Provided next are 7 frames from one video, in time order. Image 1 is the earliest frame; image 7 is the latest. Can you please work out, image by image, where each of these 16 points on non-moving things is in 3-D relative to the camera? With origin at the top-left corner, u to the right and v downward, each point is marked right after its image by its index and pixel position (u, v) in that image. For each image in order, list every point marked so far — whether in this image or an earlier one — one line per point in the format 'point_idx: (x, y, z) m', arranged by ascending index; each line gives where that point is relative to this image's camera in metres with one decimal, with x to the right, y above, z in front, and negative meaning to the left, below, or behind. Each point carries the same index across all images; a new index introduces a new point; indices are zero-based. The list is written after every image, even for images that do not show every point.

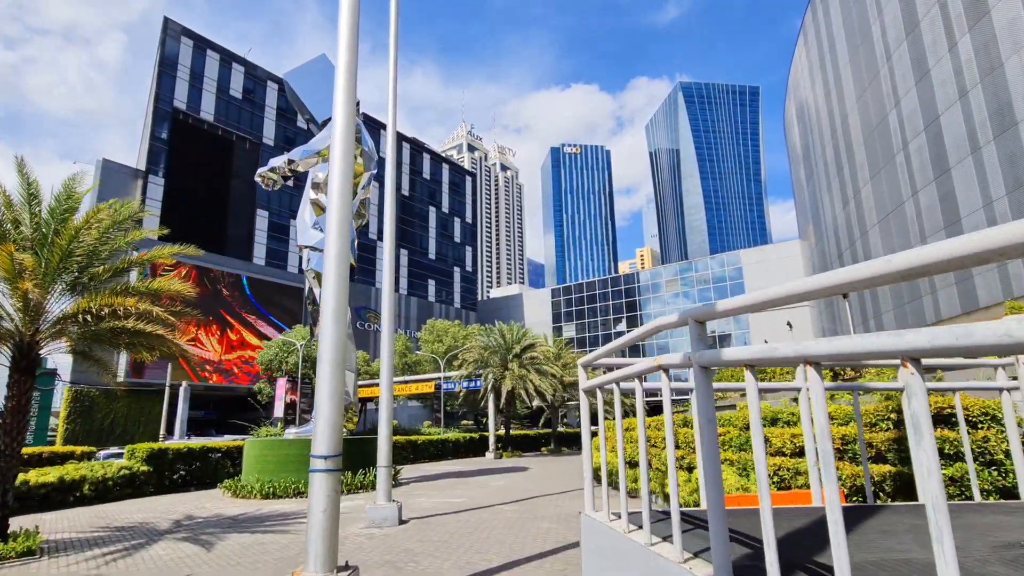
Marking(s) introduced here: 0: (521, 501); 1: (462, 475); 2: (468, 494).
0: (+0.2, -5.0, +10.5) m
1: (-2.1, -7.8, +18.7) m
2: (-1.3, -5.7, +12.3) m
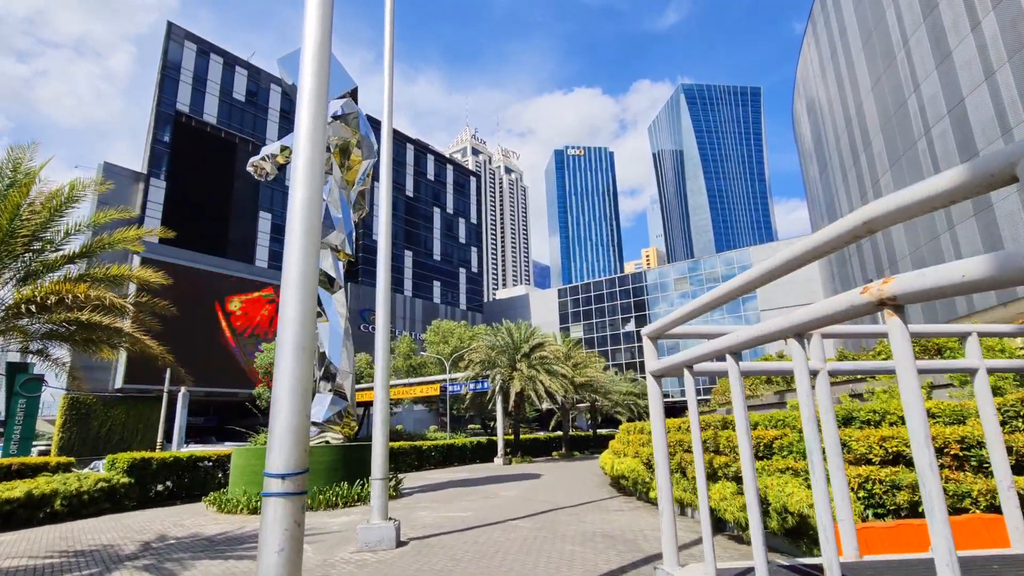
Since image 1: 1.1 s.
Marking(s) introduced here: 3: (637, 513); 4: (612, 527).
0: (+0.5, -4.7, +9.3) m
1: (-1.7, -7.6, +17.5) m
2: (-0.9, -5.4, +11.1) m
3: (+2.6, -4.6, +9.1) m
4: (+1.8, -4.3, +8.0) m
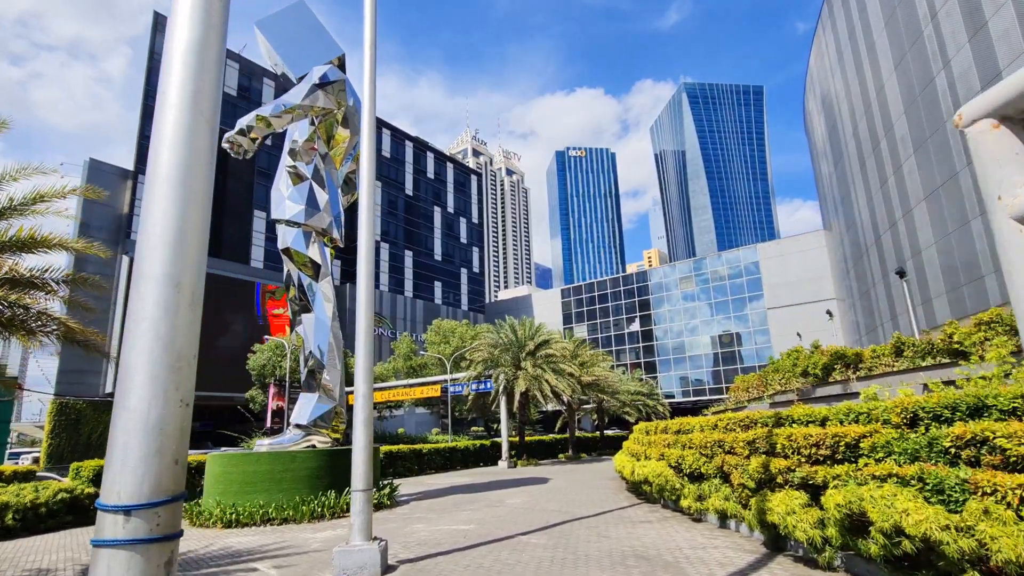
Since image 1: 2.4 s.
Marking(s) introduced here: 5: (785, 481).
0: (+0.7, -4.3, +8.0) m
1: (-1.5, -7.3, +16.2) m
2: (-0.8, -5.1, +9.8) m
3: (+2.7, -4.1, +7.8) m
4: (+1.9, -3.9, +6.7) m
5: (+3.6, -2.5, +5.9) m
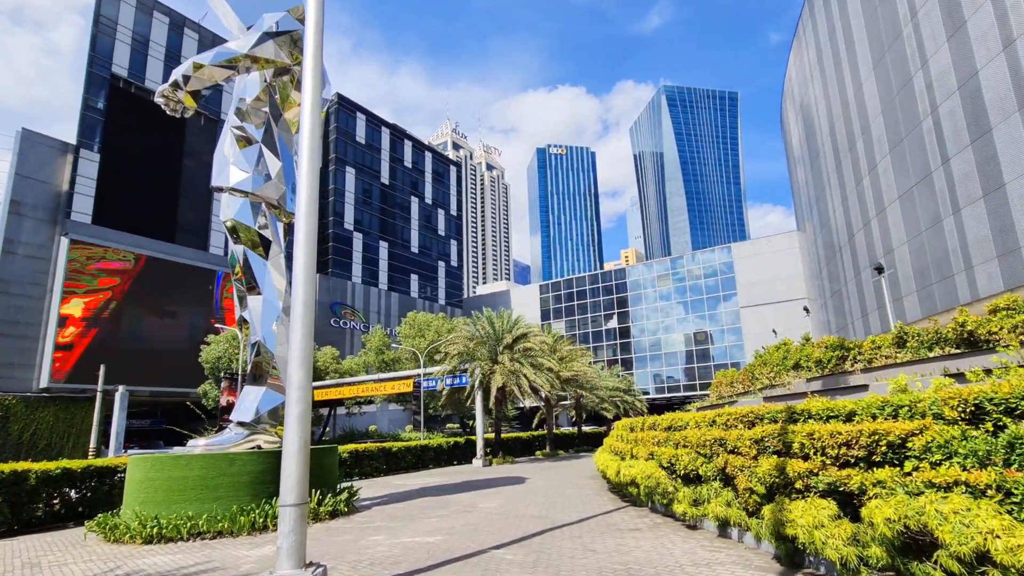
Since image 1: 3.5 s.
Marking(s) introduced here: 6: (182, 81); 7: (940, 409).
0: (+0.2, -3.9, +7.0) m
1: (-2.3, -6.8, +15.1) m
2: (-1.3, -4.6, +8.7) m
3: (+2.3, -3.8, +6.9) m
4: (+1.6, -3.5, +5.8) m
5: (+3.3, -2.2, +4.9) m
6: (-7.9, +4.9, +10.6) m
7: (+4.4, -1.2, +4.6) m
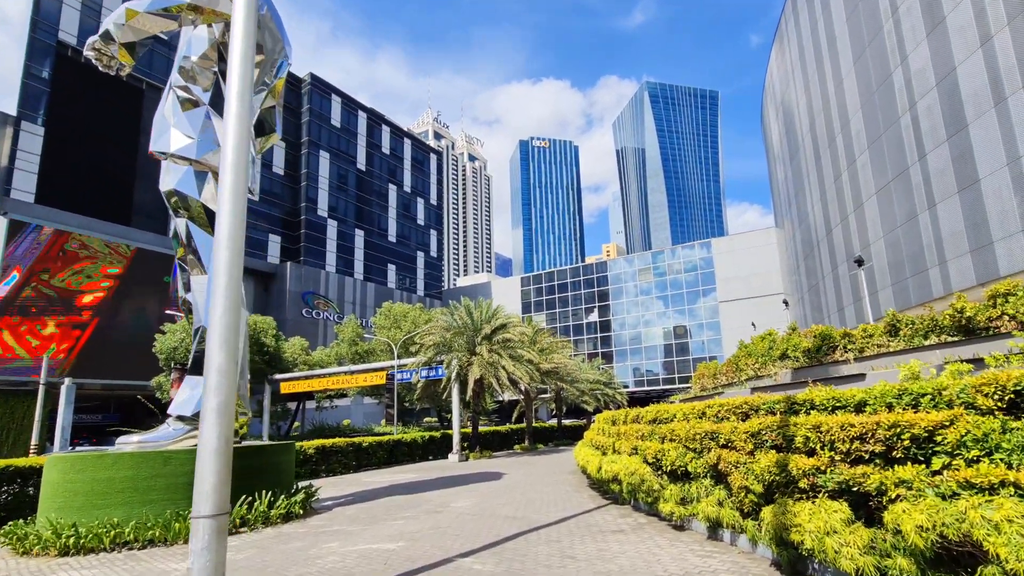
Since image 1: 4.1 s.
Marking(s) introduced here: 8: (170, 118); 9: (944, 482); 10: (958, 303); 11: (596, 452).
0: (-0.2, -3.6, +6.3) m
1: (-3.1, -6.3, +14.3) m
2: (-1.8, -4.3, +8.0) m
3: (+1.9, -3.5, +6.3) m
4: (+1.2, -3.2, +5.1) m
5: (+2.9, -1.9, +4.4) m
6: (-8.3, +5.4, +9.5) m
7: (+4.1, -1.0, +4.1) m
8: (-7.1, +3.5, +9.5) m
9: (+3.3, -1.5, +3.4) m
10: (+8.4, -0.3, +8.4) m
11: (+2.1, -4.0, +10.9) m
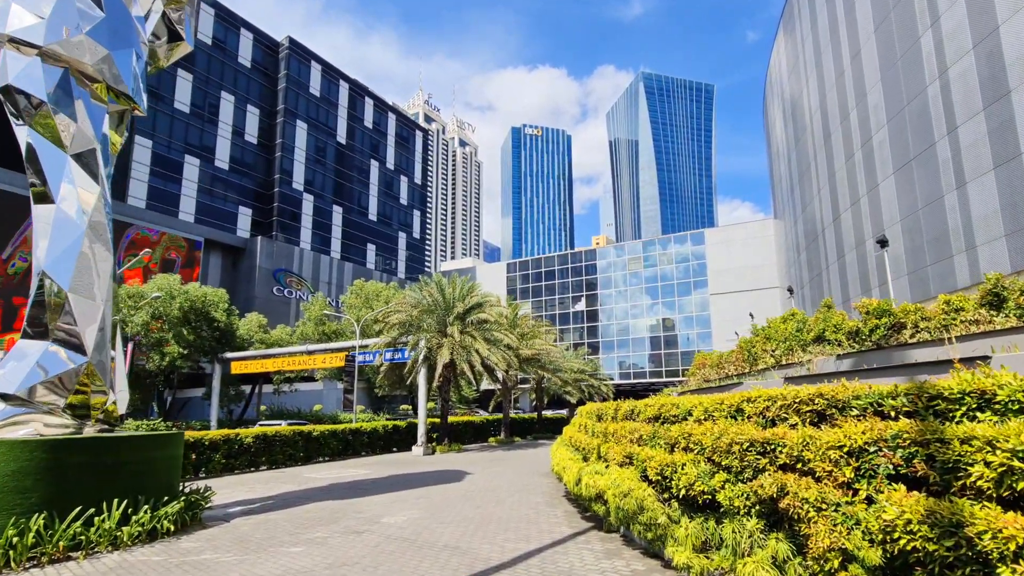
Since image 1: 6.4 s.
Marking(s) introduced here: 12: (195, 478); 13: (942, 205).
0: (-0.9, -2.8, +3.9) m
1: (-4.1, -5.3, +11.9) m
2: (-2.6, -3.4, +5.5) m
3: (+1.2, -2.8, +3.9) m
4: (+0.5, -2.5, +2.8) m
5: (+2.3, -1.3, +2.0) m
6: (-8.8, +6.5, +6.7) m
7: (+3.6, -0.4, +1.7) m
8: (-7.7, +4.6, +6.7) m
9: (+2.7, -0.9, +1.0) m
10: (+7.7, +0.2, +6.2) m
11: (+1.2, -3.2, +8.6) m
12: (-10.3, -6.2, +14.6) m
13: (+17.4, +3.4, +18.1) m
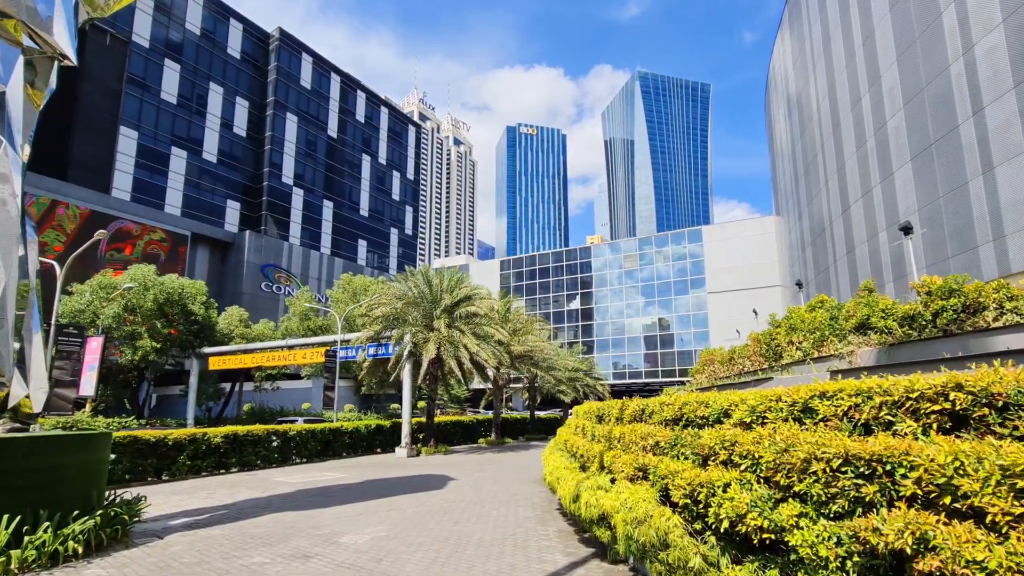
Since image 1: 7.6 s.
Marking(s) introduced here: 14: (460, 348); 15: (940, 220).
0: (-1.1, -2.5, +2.6) m
1: (-4.4, -4.9, +10.5) m
2: (-2.8, -3.0, +4.2) m
3: (+1.0, -2.4, +2.7) m
4: (+0.4, -2.2, +1.5) m
5: (+2.2, -1.0, +0.8) m
6: (-8.9, +6.9, +5.3) m
7: (+3.4, -0.1, +0.5) m
8: (-7.8, +5.0, +5.4) m
9: (+2.6, -0.5, -0.2) m
10: (+7.6, +0.5, +5.0) m
11: (+1.0, -2.8, +7.3) m
12: (-10.6, -5.7, +13.2) m
13: (+17.2, +3.6, +17.0) m
14: (-2.1, -2.5, +18.9) m
15: (+17.3, +2.7, +18.3) m
